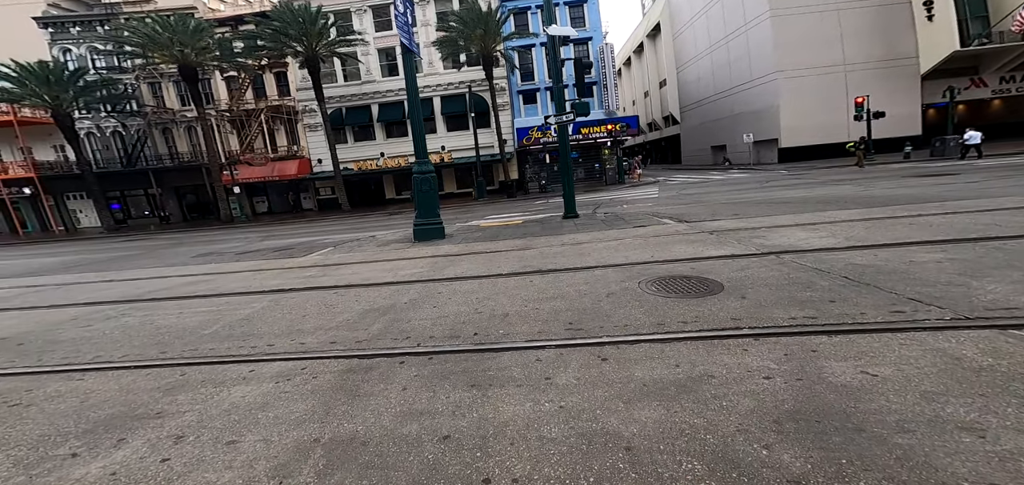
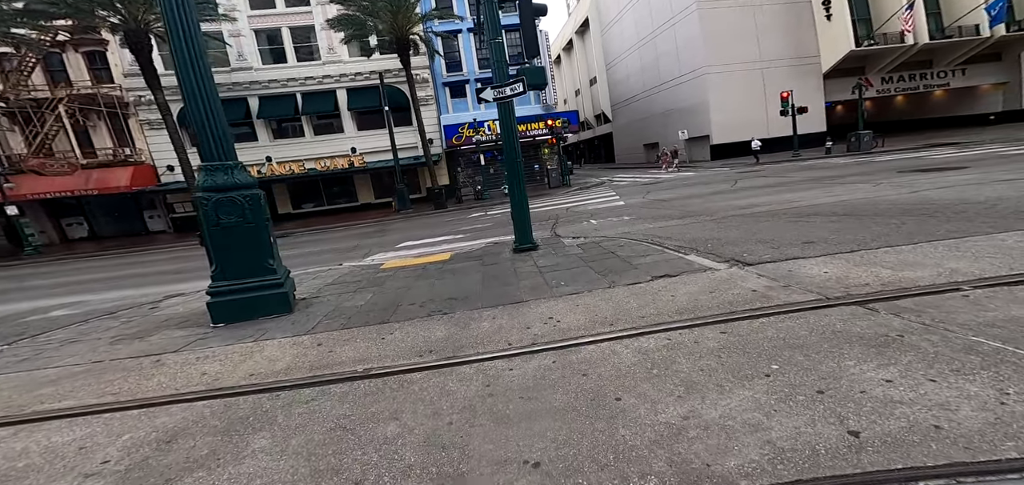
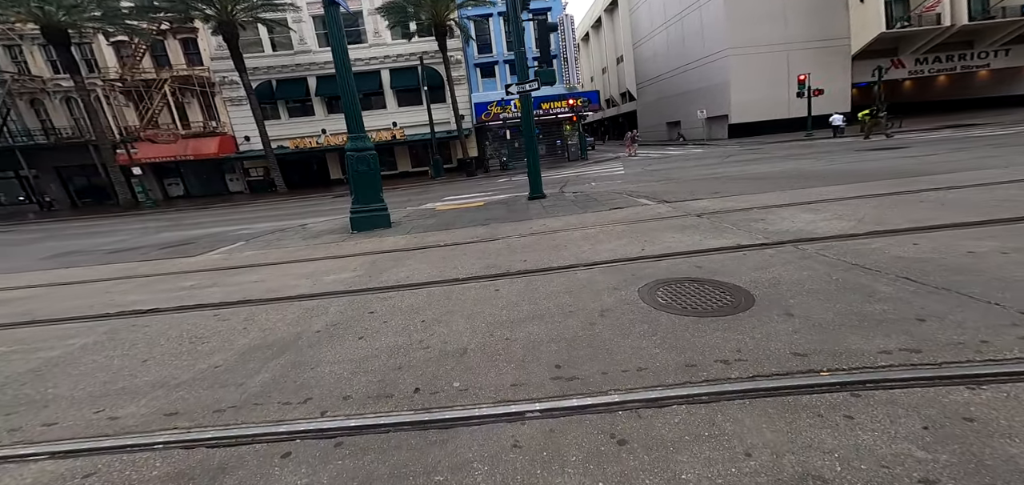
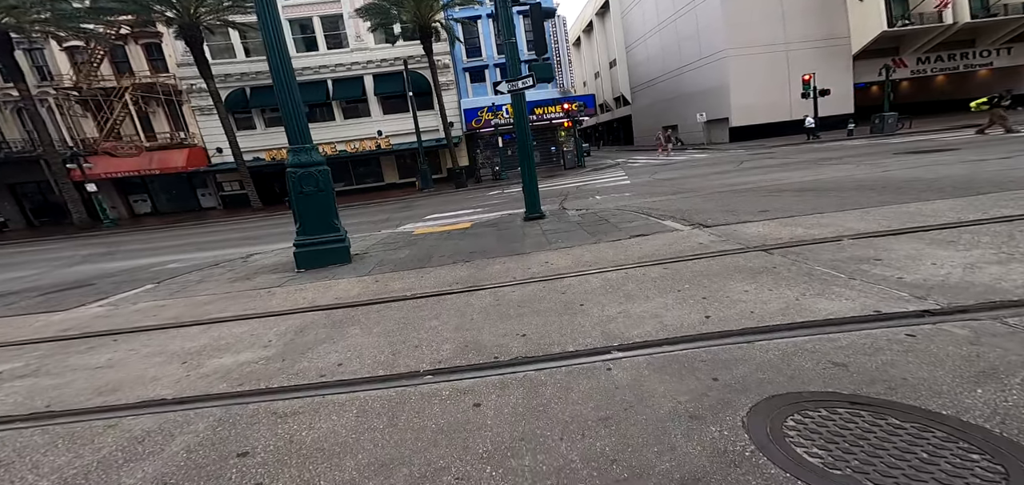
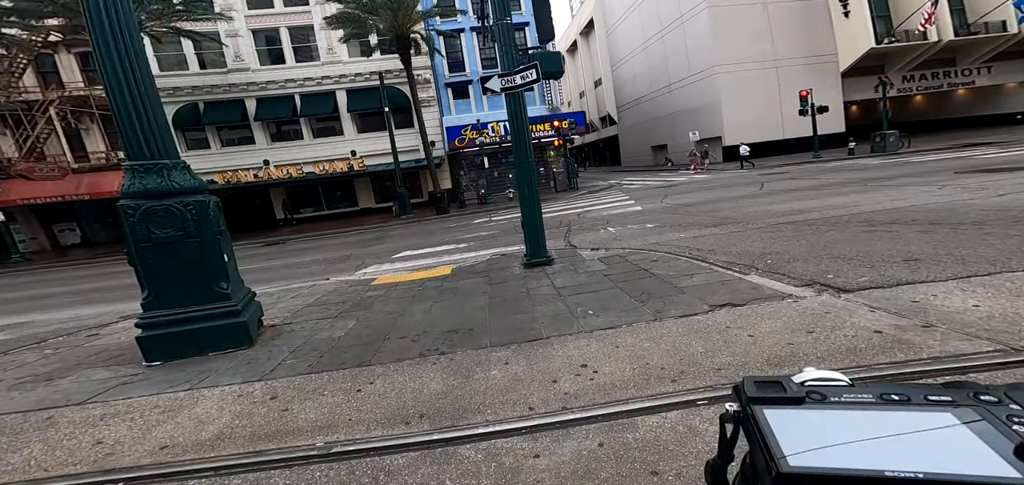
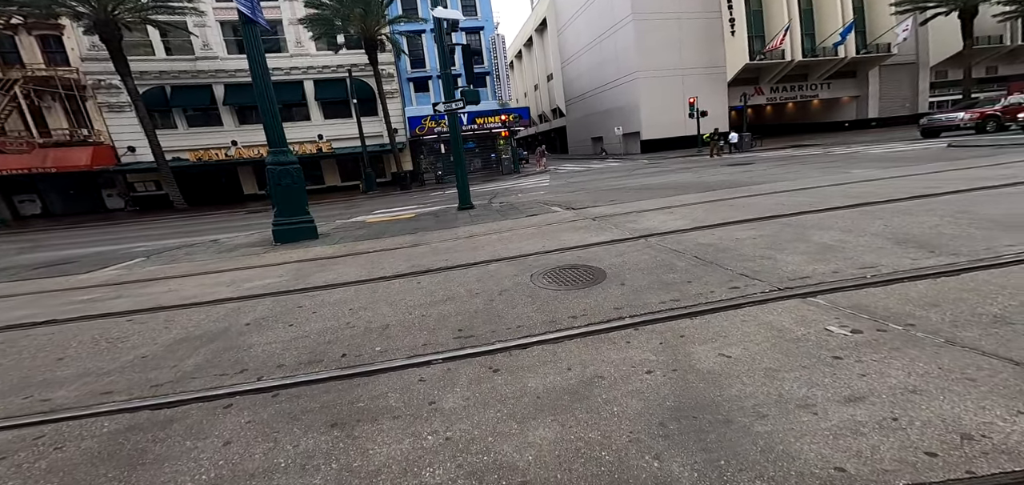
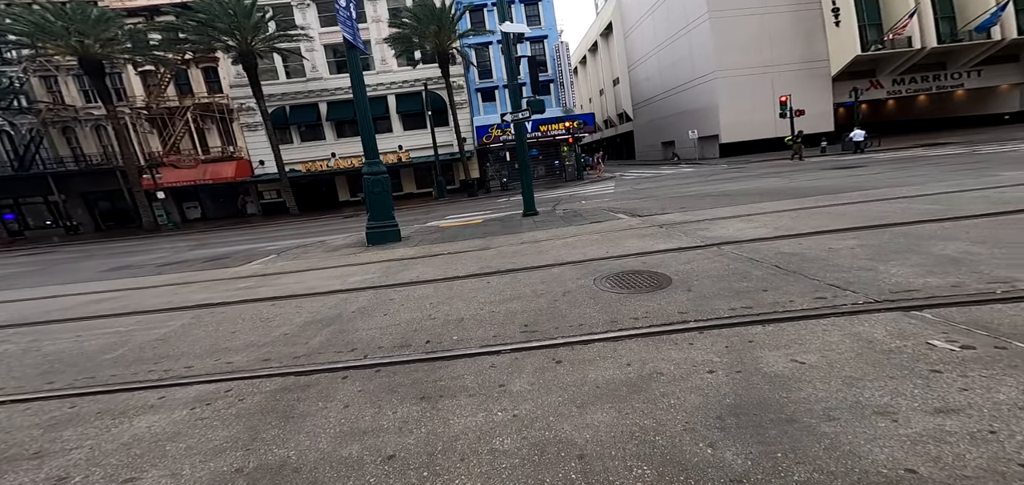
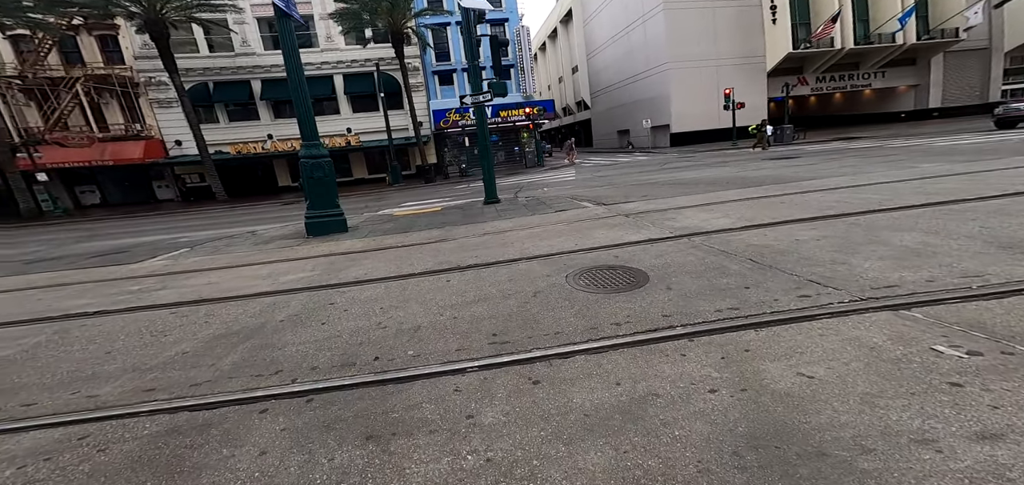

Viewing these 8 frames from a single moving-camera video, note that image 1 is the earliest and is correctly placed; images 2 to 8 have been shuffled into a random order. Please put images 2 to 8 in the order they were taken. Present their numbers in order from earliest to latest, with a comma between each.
7, 6, 8, 3, 4, 2, 5
